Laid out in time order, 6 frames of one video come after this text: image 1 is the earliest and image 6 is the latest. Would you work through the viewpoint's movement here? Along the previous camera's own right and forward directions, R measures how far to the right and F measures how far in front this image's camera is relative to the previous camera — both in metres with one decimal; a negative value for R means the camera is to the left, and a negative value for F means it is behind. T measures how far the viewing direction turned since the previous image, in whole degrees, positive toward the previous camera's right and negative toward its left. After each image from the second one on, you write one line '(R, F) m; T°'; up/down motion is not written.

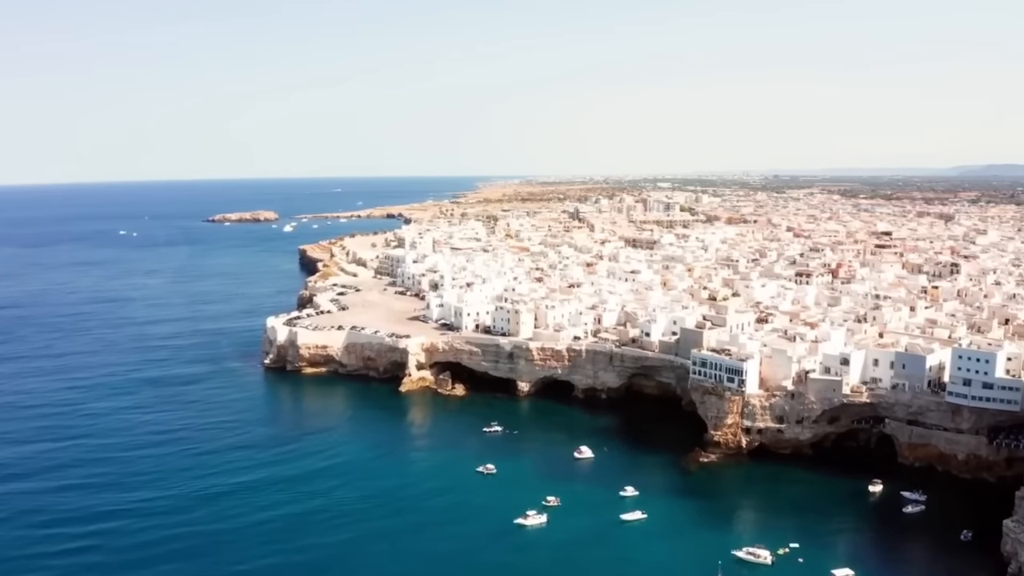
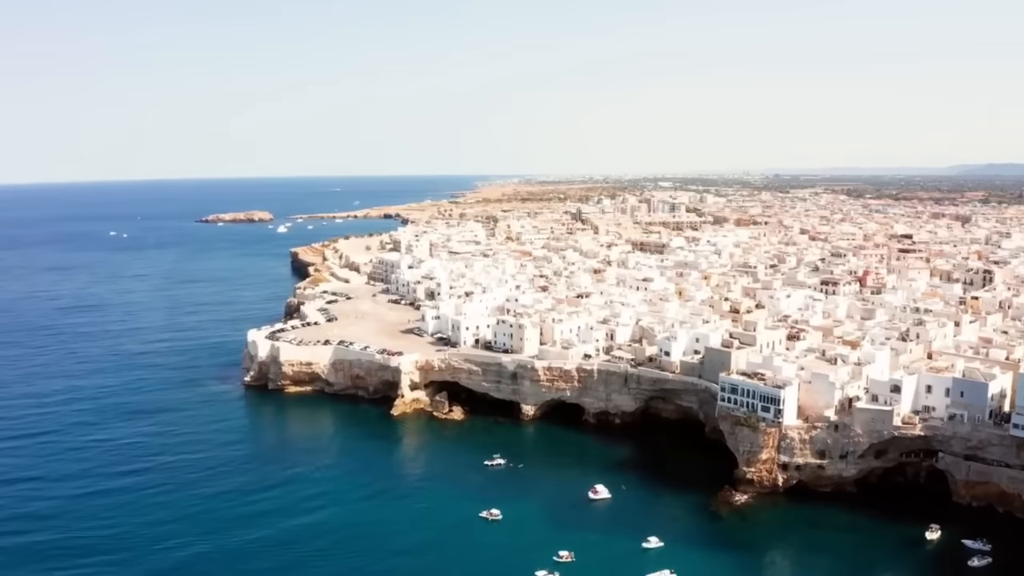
(-0.4, +6.1) m; 0°
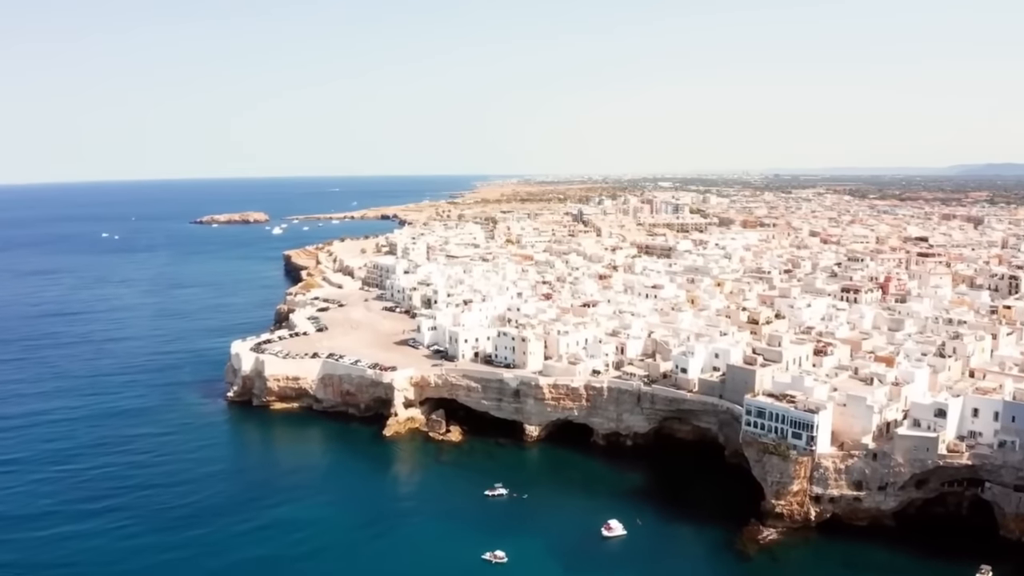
(-0.2, +4.3) m; 0°
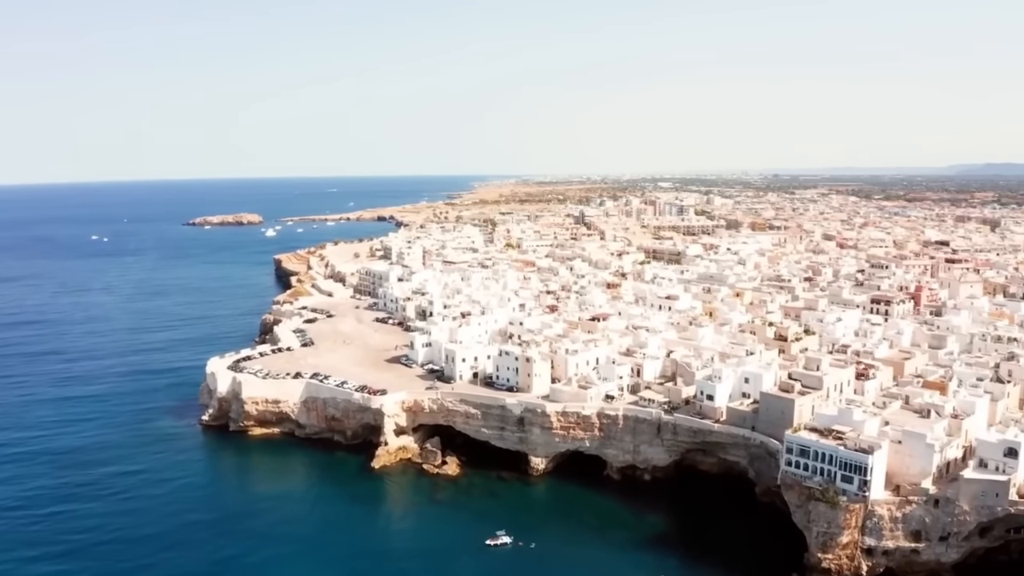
(-0.3, +5.5) m; 0°
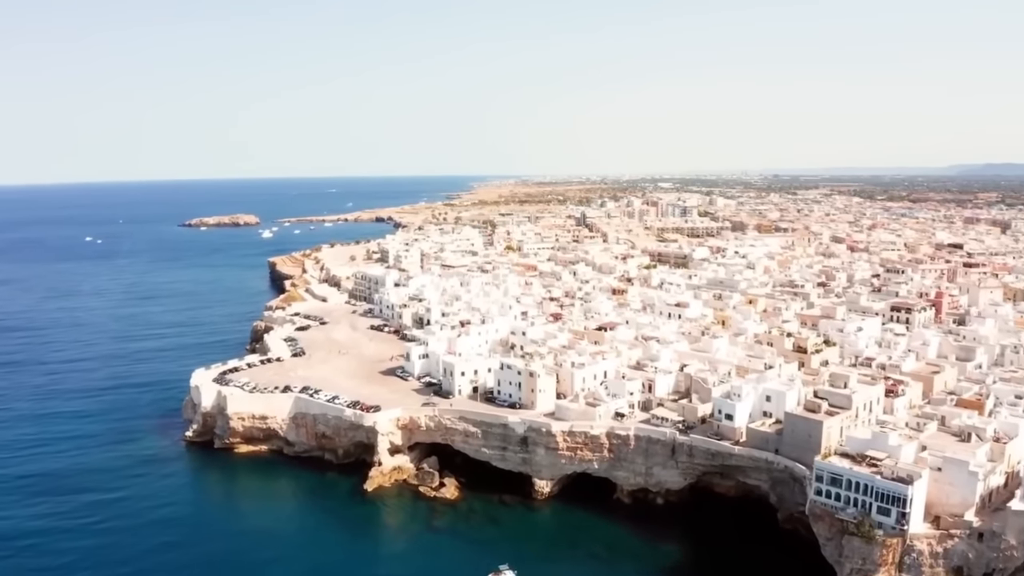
(-0.2, +3.1) m; 0°
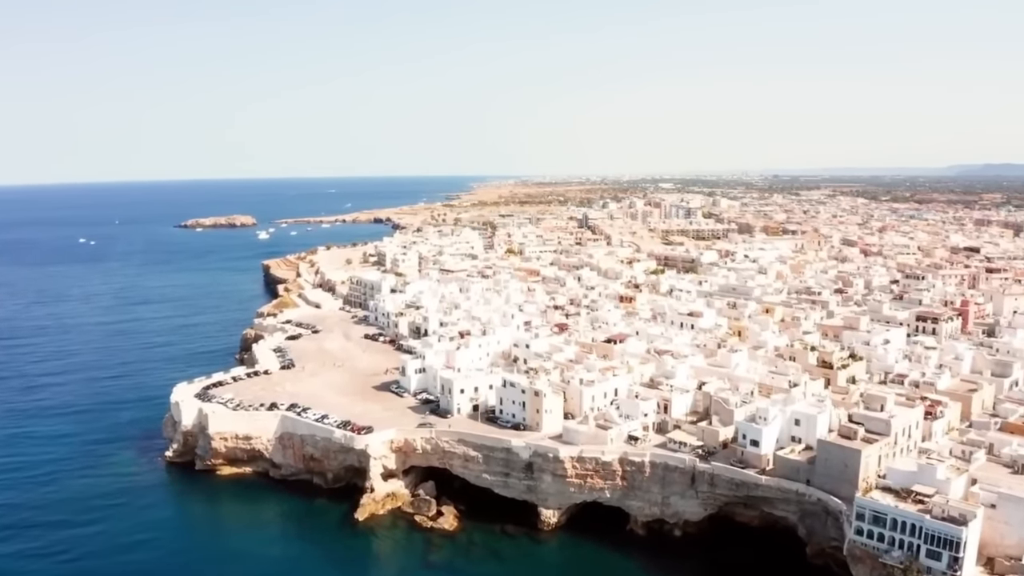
(-0.2, +3.5) m; 0°
